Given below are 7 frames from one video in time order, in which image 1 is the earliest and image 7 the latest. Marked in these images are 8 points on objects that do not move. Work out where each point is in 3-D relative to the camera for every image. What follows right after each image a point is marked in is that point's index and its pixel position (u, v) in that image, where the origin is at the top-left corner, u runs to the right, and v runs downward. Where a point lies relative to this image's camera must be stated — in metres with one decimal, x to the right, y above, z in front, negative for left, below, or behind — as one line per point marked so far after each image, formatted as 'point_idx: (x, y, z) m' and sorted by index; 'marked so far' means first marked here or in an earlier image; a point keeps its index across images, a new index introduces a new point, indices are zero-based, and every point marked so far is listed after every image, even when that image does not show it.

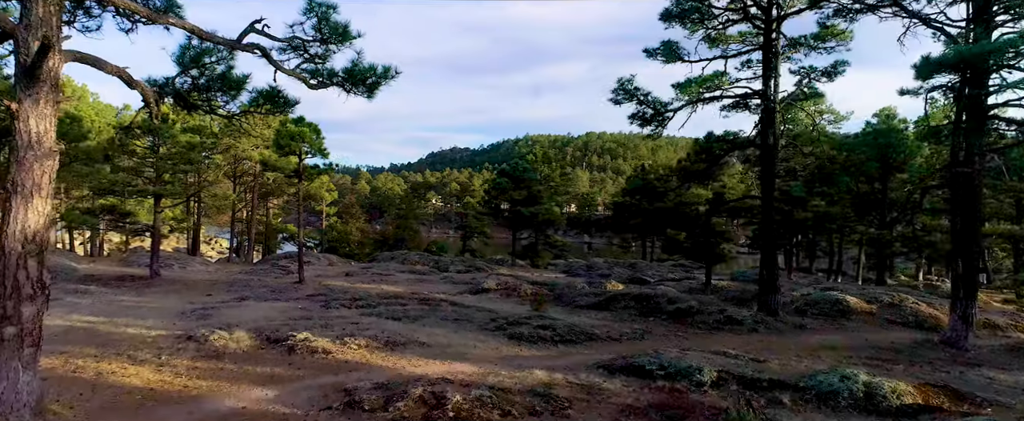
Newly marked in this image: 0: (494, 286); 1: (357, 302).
0: (-0.5, -2.2, +18.8) m
1: (-3.5, -2.1, +14.8) m
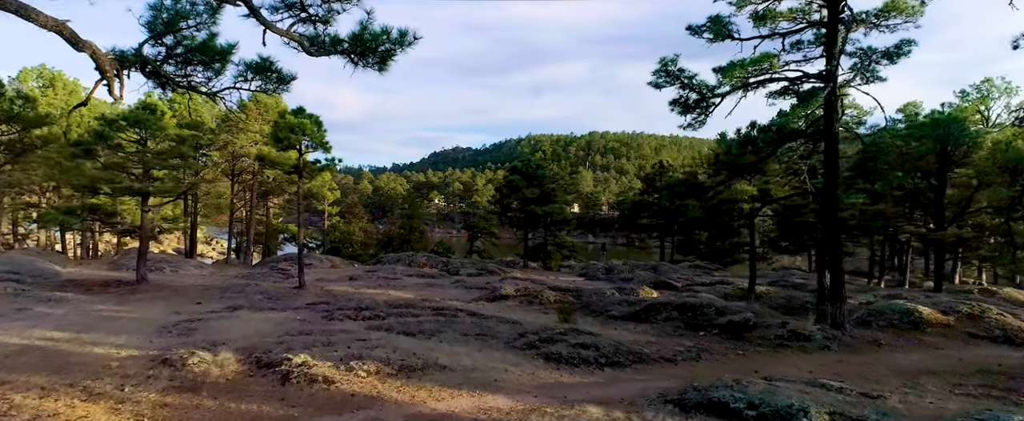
0: (0.0, -2.1, +17.1) m
1: (-3.0, -2.0, +13.2) m
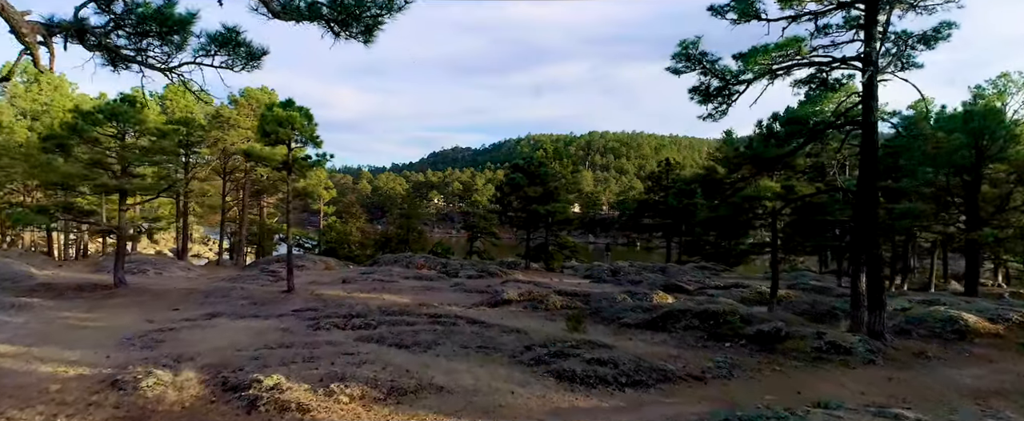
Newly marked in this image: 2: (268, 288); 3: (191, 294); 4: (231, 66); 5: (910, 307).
0: (+0.1, -2.1, +16.0) m
1: (-2.9, -2.0, +12.0) m
2: (-6.8, -2.1, +18.2) m
3: (-8.5, -2.2, +17.5) m
4: (-2.9, +1.5, +6.8) m
5: (+7.7, -1.9, +12.8) m
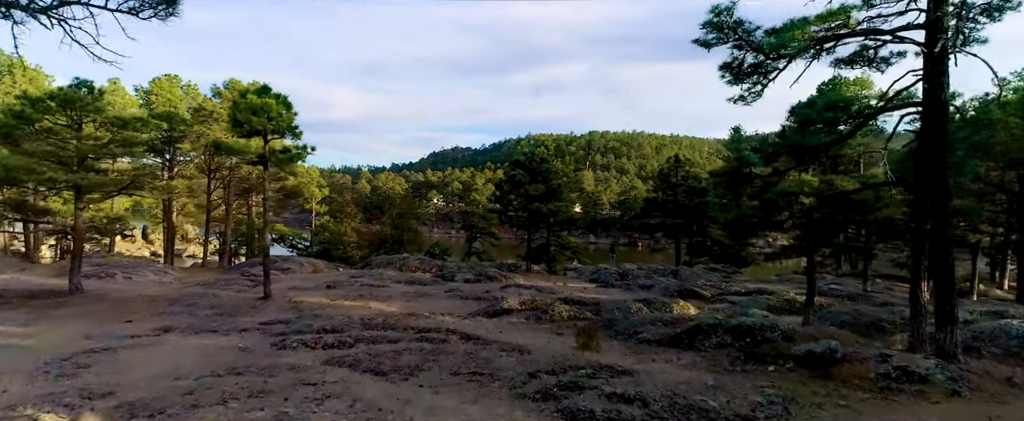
0: (+0.1, -2.1, +14.2) m
1: (-2.9, -2.0, +10.3) m
2: (-6.7, -2.1, +16.5) m
3: (-8.5, -2.2, +15.8) m
4: (-2.9, +1.5, +5.0) m
5: (+7.7, -1.8, +11.0) m
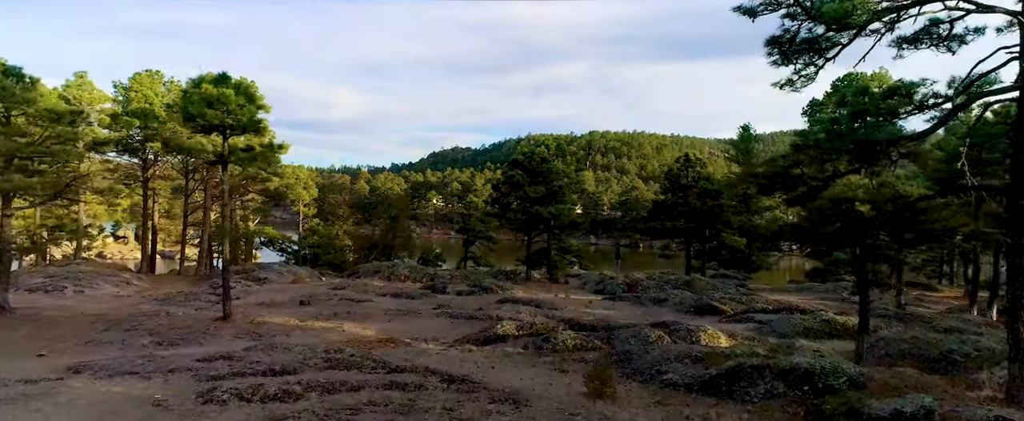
0: (0.0, -2.2, +12.1) m
1: (-3.0, -2.1, +8.2) m
2: (-6.8, -2.3, +14.4) m
3: (-8.6, -2.3, +13.7) m
4: (-3.0, +1.4, +2.9) m
5: (+7.6, -2.0, +8.9) m
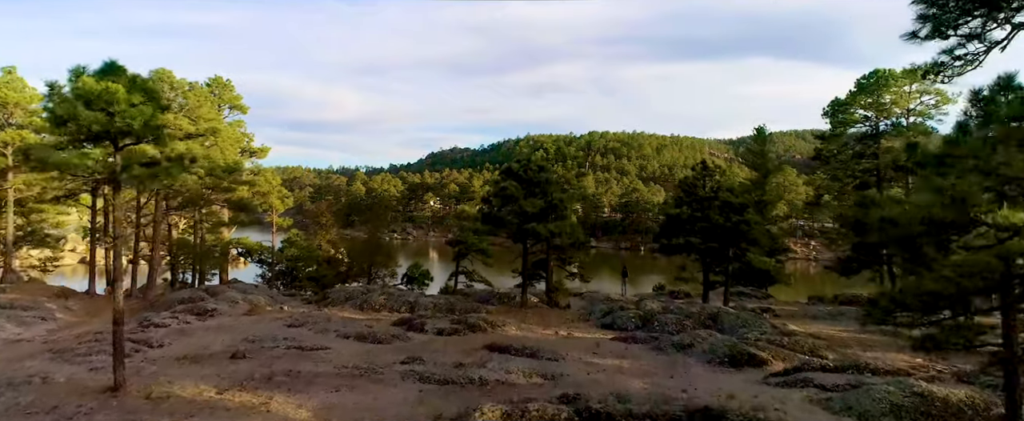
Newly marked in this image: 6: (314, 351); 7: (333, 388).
0: (-0.2, -2.8, +8.6) m
1: (-3.2, -2.7, +4.7) m
2: (-7.0, -2.8, +10.9) m
3: (-8.8, -2.9, +10.2) m
4: (-3.2, +0.8, -0.5) m
5: (+7.4, -2.5, +5.4) m
6: (-4.2, -3.0, +14.1) m
7: (-3.0, -3.0, +11.1) m
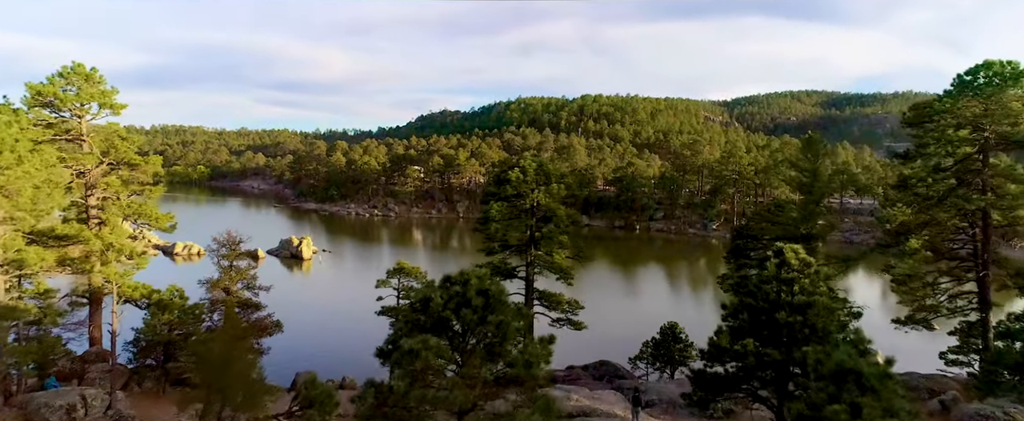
0: (-1.5, -6.6, -2.3) m
1: (-4.4, -6.8, -6.2) m
2: (-8.3, -6.6, -0.1) m
3: (-10.1, -6.7, -0.8) m
4: (-4.3, -3.6, -11.7) m
5: (+6.2, -6.6, -5.4) m
6: (-5.6, -6.6, +3.2) m
7: (-4.3, -6.7, +0.2) m
